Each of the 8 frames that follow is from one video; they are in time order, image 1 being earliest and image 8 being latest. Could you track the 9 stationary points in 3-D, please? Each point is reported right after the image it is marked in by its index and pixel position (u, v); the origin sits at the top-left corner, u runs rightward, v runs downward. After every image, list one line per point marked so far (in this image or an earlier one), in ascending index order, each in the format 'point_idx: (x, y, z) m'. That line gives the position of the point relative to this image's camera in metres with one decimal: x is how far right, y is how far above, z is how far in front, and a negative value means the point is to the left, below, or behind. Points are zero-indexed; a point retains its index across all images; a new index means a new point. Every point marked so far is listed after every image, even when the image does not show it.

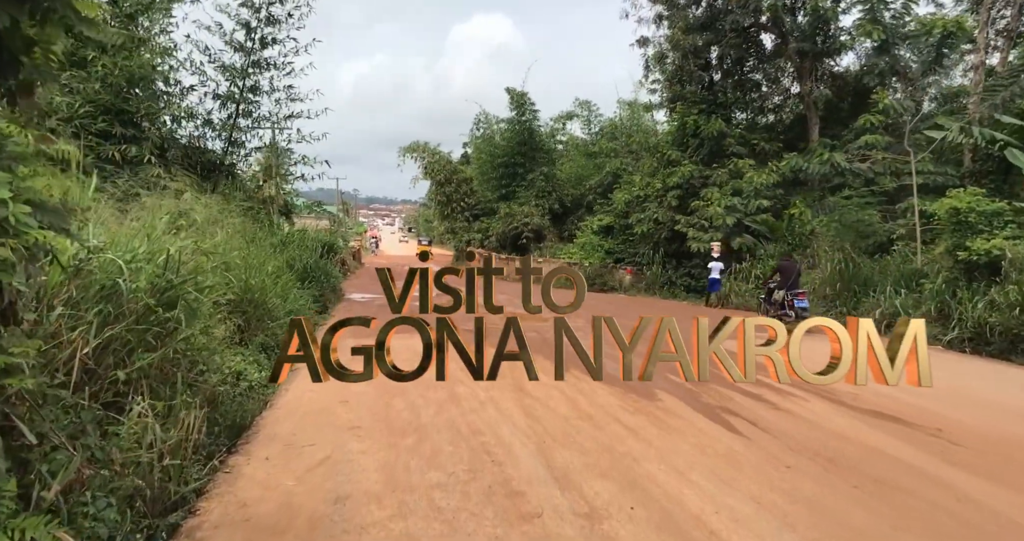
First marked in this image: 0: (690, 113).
0: (+5.6, +5.0, +19.4) m
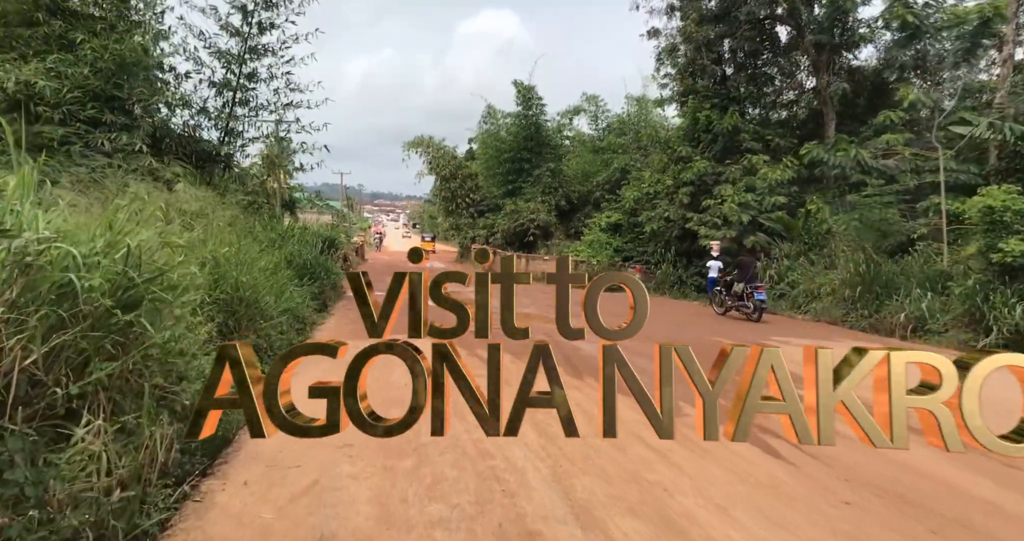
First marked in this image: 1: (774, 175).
0: (+5.9, +5.0, +18.9) m
1: (+7.0, +2.6, +16.2) m
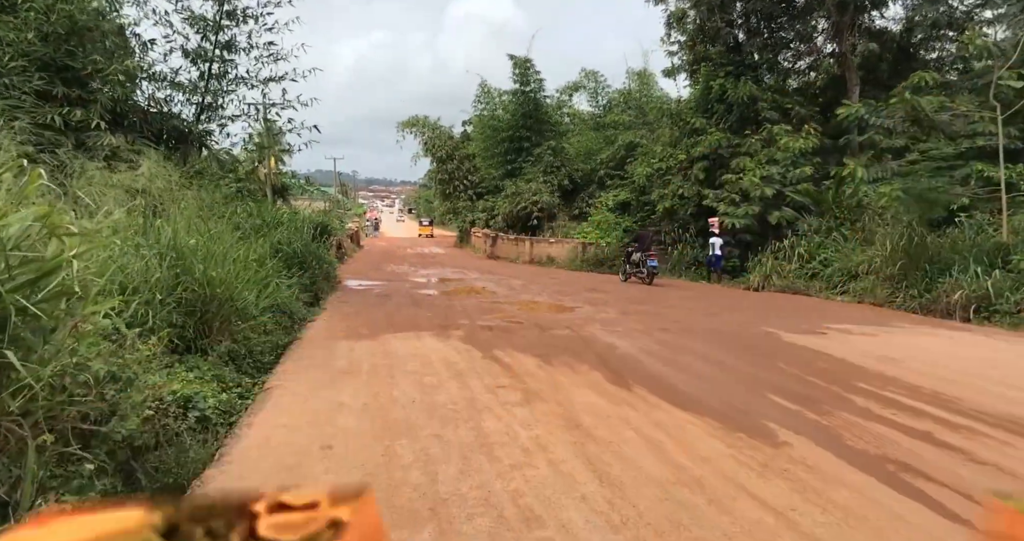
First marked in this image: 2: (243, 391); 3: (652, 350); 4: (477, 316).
0: (+5.9, +5.6, +17.7) m
1: (+7.1, +3.1, +15.1) m
2: (-2.3, -1.0, +5.1) m
3: (+1.4, -0.8, +6.0) m
4: (-0.5, -0.7, +8.6) m
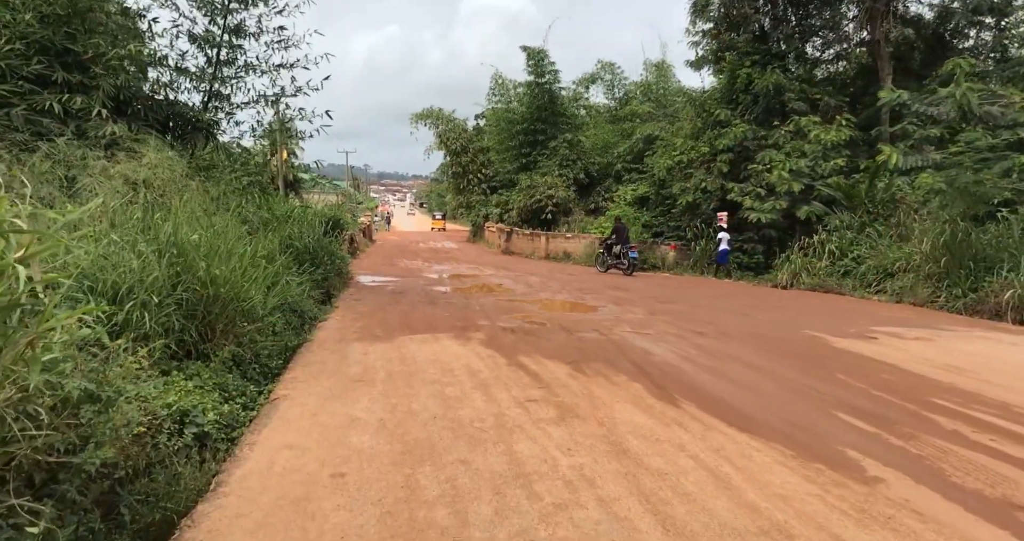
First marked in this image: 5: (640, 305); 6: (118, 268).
0: (+6.4, +5.7, +17.1) m
1: (+7.5, +3.2, +14.4) m
2: (-2.0, -1.0, +4.7) m
3: (+1.6, -0.8, +5.5) m
4: (-0.2, -0.6, +8.1) m
5: (+2.0, -0.6, +9.6) m
6: (-2.9, 0.0, +4.4) m
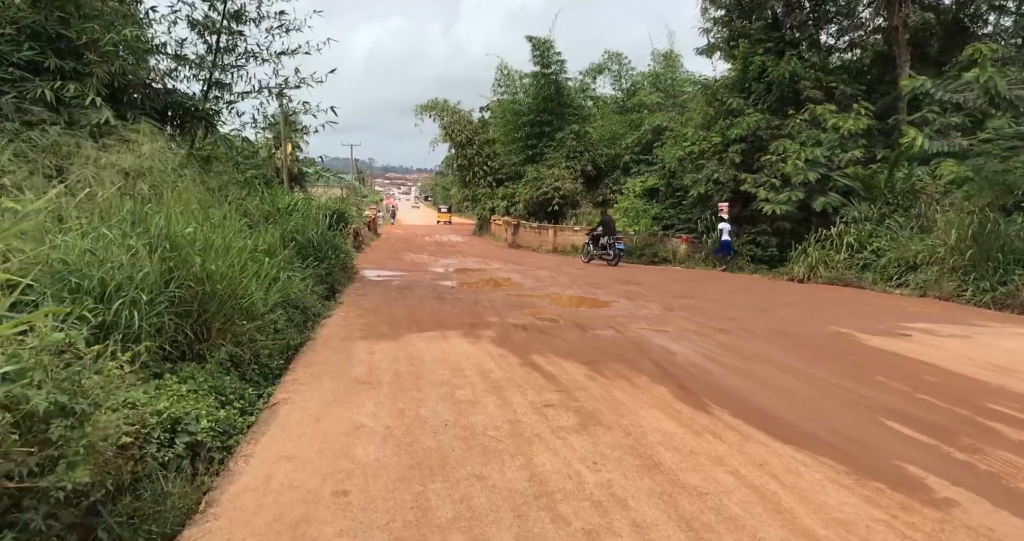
0: (+6.6, +5.9, +16.6) m
1: (+7.7, +3.4, +14.0) m
2: (-1.9, -1.0, +4.4) m
3: (+1.7, -0.7, +5.2) m
4: (-0.1, -0.5, +7.8) m
5: (+2.2, -0.5, +9.3) m
6: (-2.8, 0.0, +4.1) m
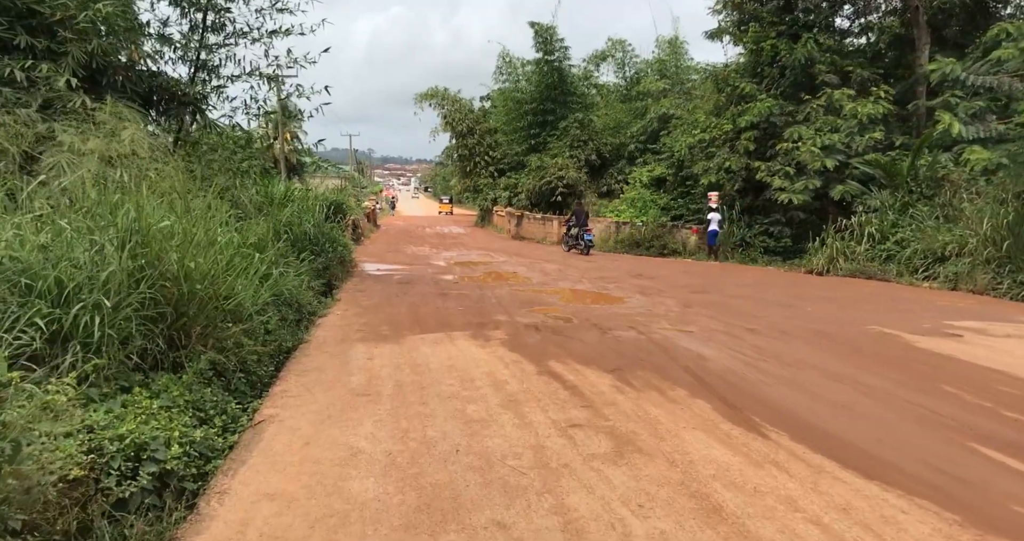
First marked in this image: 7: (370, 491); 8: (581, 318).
0: (+6.7, +6.1, +16.0) m
1: (+7.8, +3.5, +13.4) m
2: (-1.8, -1.0, +3.9) m
3: (+1.8, -0.7, +4.7) m
4: (0.0, -0.5, +7.3) m
5: (+2.3, -0.4, +8.7) m
6: (-2.6, 0.0, +3.6) m
7: (-0.6, -1.0, +2.8) m
8: (+0.8, -0.5, +6.9) m
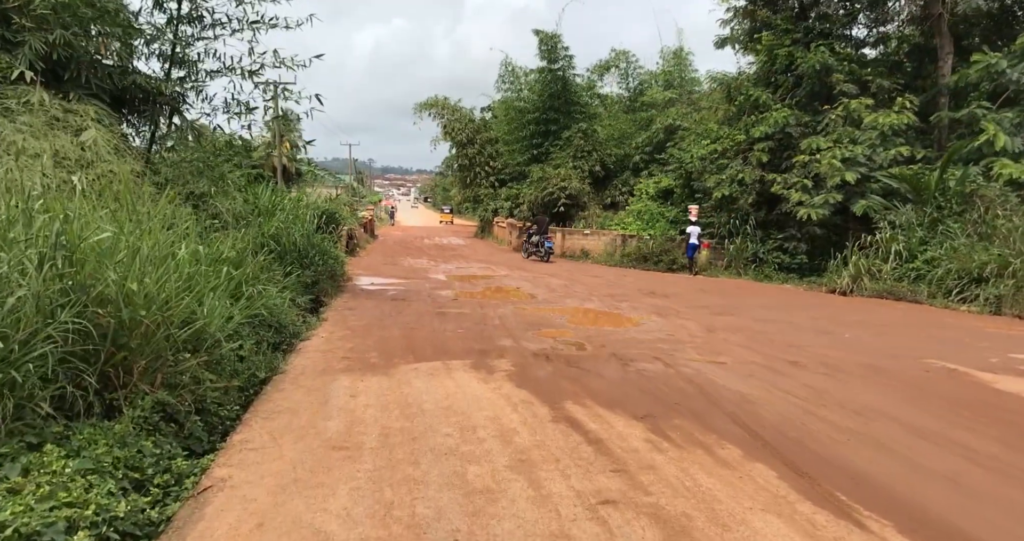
0: (+6.8, +5.7, +15.4) m
1: (+7.9, +3.1, +12.7) m
2: (-1.7, -1.1, +3.1) m
3: (+1.9, -0.9, +3.9) m
4: (+0.1, -0.7, +6.5) m
5: (+2.3, -0.6, +8.0) m
6: (-2.6, -0.1, +2.8) m
7: (-0.6, -1.1, +2.0) m
8: (+0.8, -0.7, +6.1) m
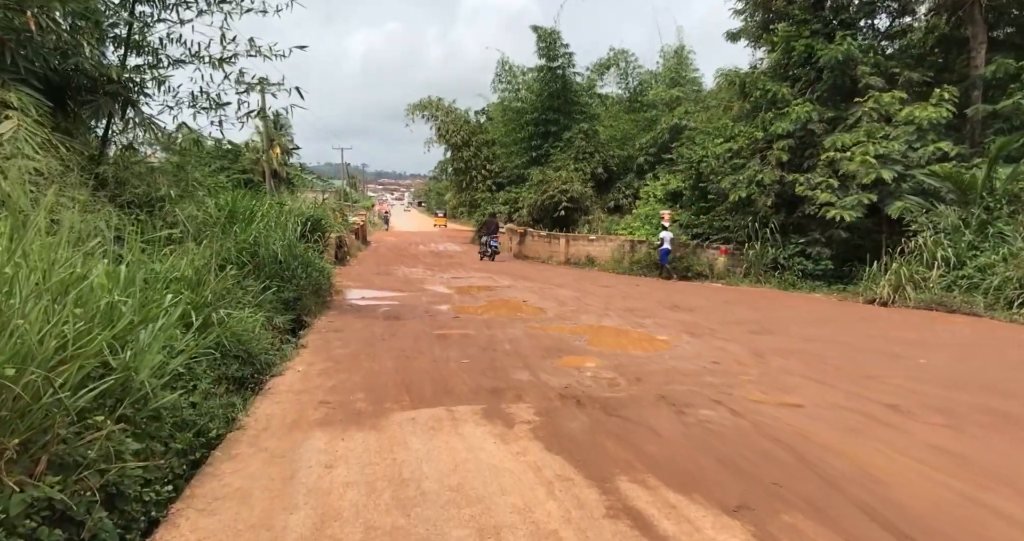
0: (+6.8, +5.5, +14.4) m
1: (+7.9, +3.0, +11.7) m
2: (-1.6, -1.2, +1.9) m
3: (+2.1, -1.0, +2.8) m
4: (+0.2, -0.8, +5.4) m
5: (+2.5, -0.8, +6.9) m
6: (-2.4, -0.2, +1.7) m
7: (-0.4, -1.2, +0.9) m
8: (+1.0, -0.9, +5.0) m
